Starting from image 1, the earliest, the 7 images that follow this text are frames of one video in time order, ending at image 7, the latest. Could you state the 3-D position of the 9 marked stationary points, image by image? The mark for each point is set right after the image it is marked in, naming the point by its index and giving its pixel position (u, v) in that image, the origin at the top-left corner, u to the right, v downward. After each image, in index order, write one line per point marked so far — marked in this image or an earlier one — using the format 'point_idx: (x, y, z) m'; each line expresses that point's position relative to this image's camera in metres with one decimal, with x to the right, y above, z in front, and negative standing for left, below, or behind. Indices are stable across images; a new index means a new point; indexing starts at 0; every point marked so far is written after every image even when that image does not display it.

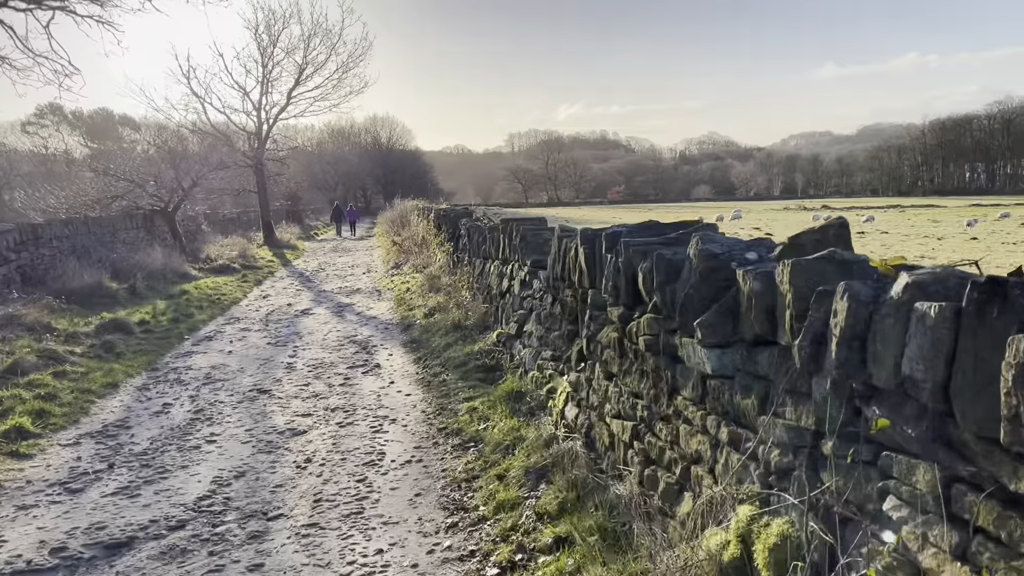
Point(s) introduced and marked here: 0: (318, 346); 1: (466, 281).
0: (-1.9, -0.6, +8.1) m
1: (-0.5, +0.1, +8.6) m
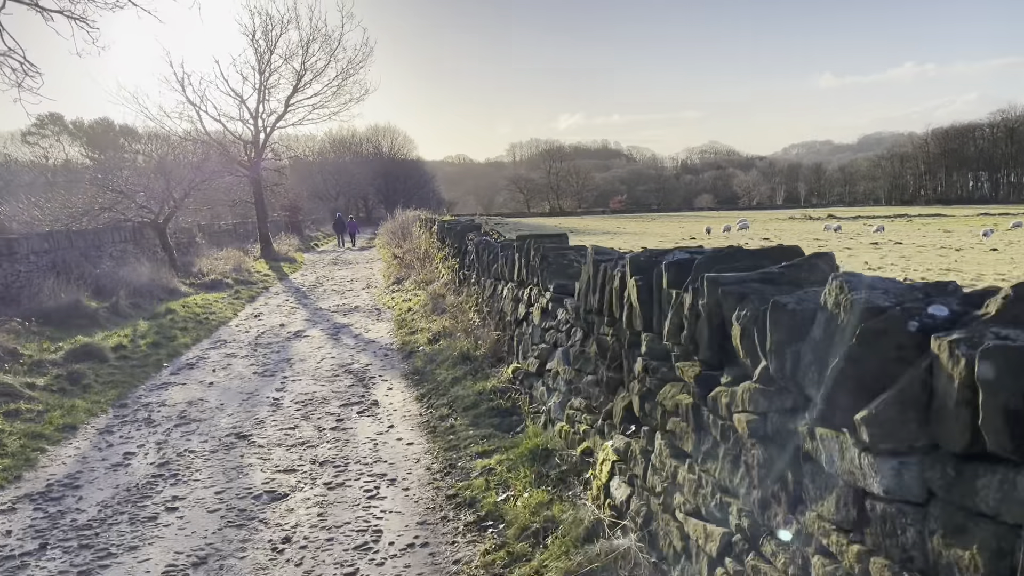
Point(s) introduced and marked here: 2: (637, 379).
0: (-1.8, -0.8, +7.2) m
1: (-0.3, -0.2, +7.8) m
2: (+0.5, -0.3, +3.1) m
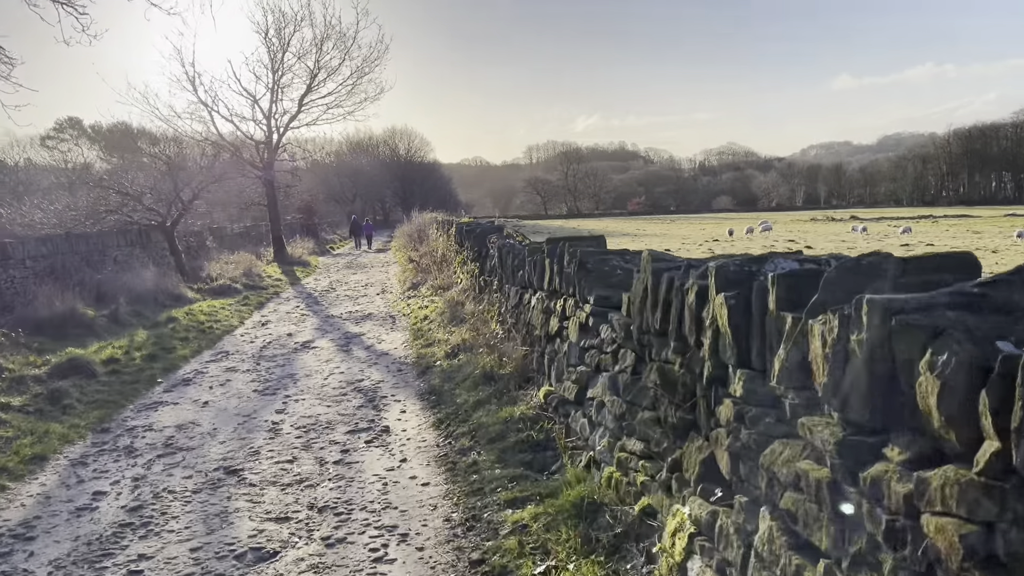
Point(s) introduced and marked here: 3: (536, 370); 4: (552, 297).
0: (-1.6, -0.9, +6.5) m
1: (-0.1, -0.2, +7.0) m
2: (+0.6, -0.4, +2.4) m
3: (+0.2, -0.5, +5.3) m
4: (+0.2, -0.1, +5.1) m
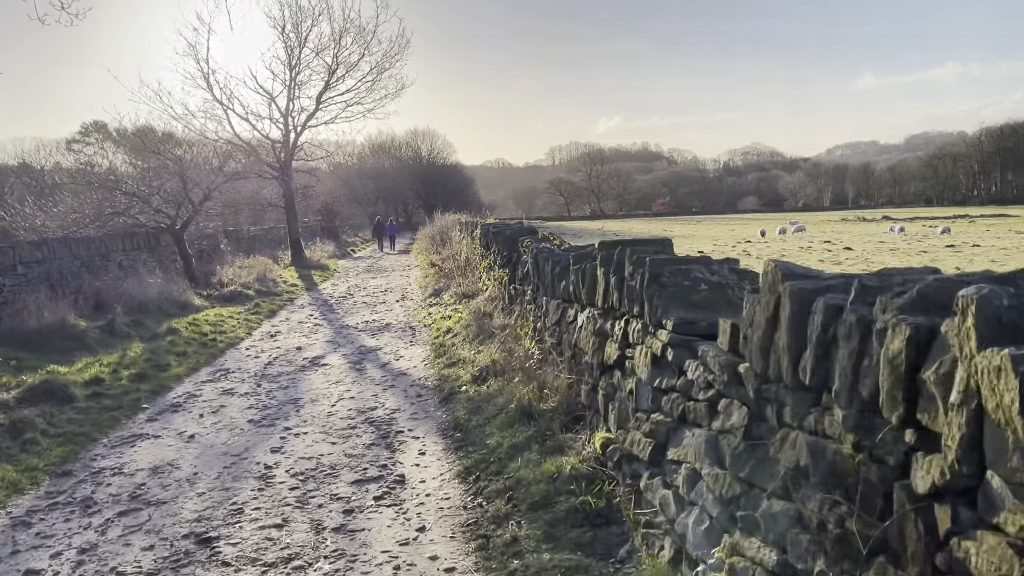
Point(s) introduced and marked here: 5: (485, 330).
0: (-1.3, -0.9, +5.5) m
1: (+0.2, -0.3, +6.0) m
2: (+0.8, -0.5, +1.3) m
3: (+0.4, -0.6, +4.3) m
4: (+0.5, -0.1, +4.0) m
5: (-0.2, -0.4, +7.4) m
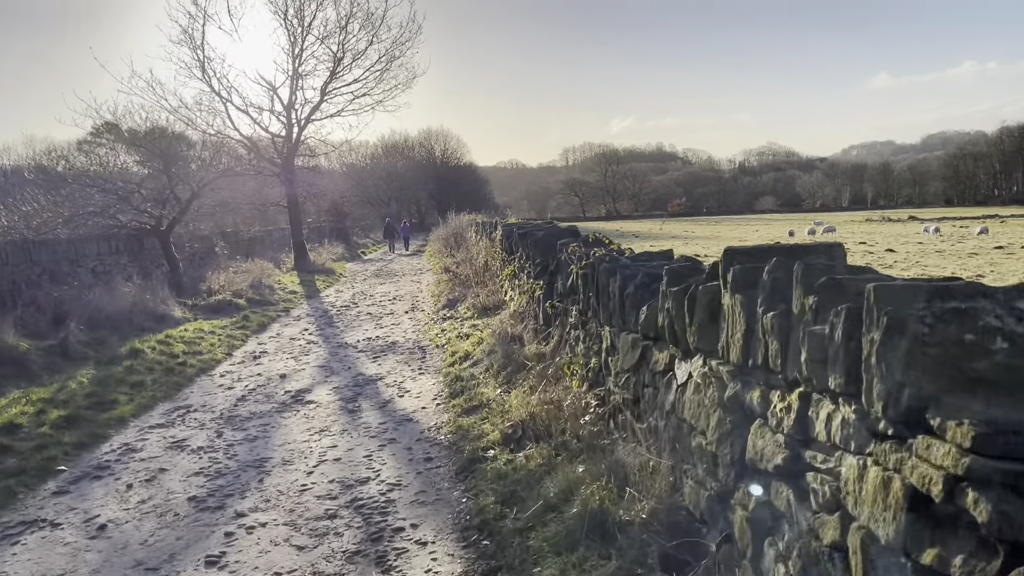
0: (-1.1, -1.1, +3.8) m
1: (+0.4, -0.4, +4.3) m
2: (+0.9, -0.6, -0.4) m
3: (+0.6, -0.7, +2.6) m
4: (+0.7, -0.3, +2.3) m
5: (0.0, -0.5, +5.7) m
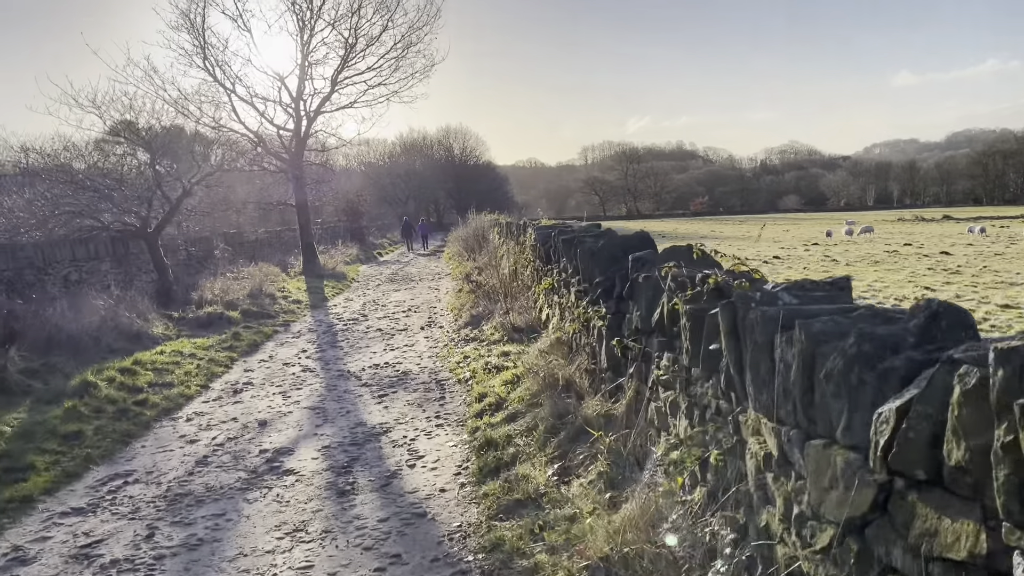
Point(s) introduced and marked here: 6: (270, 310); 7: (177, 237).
0: (-0.8, -1.2, +2.2) m
1: (+0.7, -0.6, +2.6) m
2: (+1.1, -0.8, -2.1) m
3: (+0.8, -0.9, +0.9) m
4: (+0.9, -0.4, +0.7) m
5: (+0.3, -0.7, +4.0) m
6: (-3.6, -0.3, +12.1) m
7: (-6.0, +0.9, +14.7) m
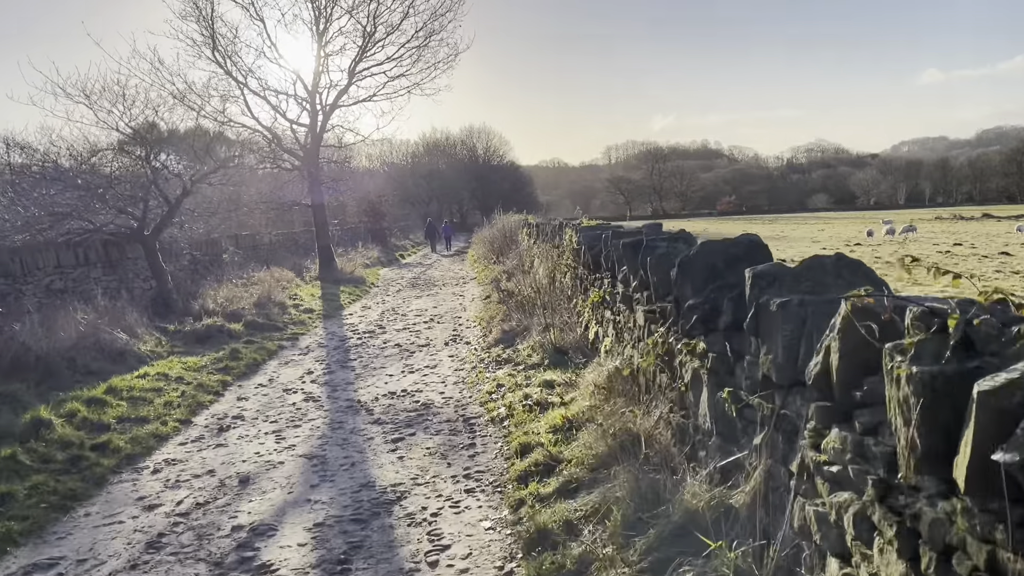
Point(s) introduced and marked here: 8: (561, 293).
0: (-0.7, -1.3, +0.9) m
1: (+0.8, -0.7, +1.3) m
2: (+1.1, -0.9, -3.4) m
3: (+0.9, -1.0, -0.5) m
4: (+1.0, -0.5, -0.7) m
5: (+0.5, -0.8, +2.7) m
6: (-3.1, -0.4, +10.9) m
7: (-5.4, +0.8, +13.5) m
8: (+0.5, -0.1, +7.6) m
